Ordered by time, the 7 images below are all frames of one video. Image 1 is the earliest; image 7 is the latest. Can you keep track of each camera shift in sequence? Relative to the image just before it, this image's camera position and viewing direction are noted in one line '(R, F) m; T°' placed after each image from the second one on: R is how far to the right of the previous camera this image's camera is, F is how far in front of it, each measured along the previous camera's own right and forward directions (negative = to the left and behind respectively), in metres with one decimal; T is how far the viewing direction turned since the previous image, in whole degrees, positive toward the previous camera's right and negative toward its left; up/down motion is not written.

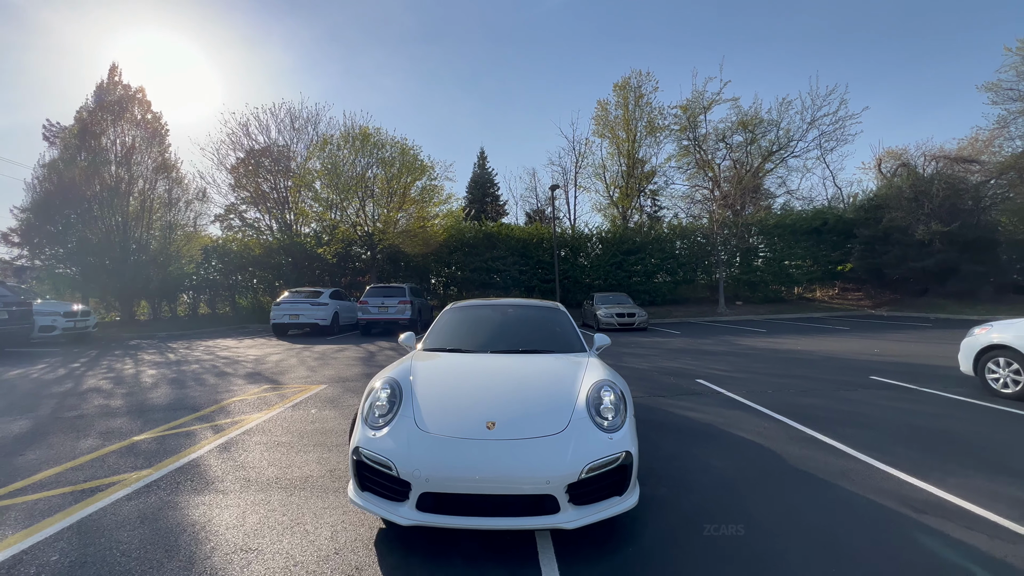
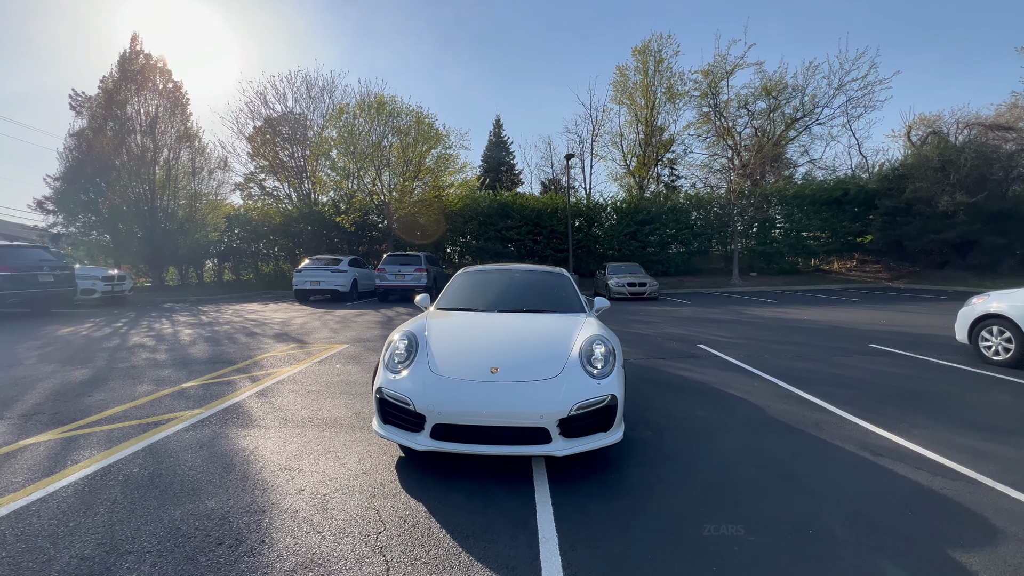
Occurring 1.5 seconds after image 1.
(+0.1, -0.4) m; -2°
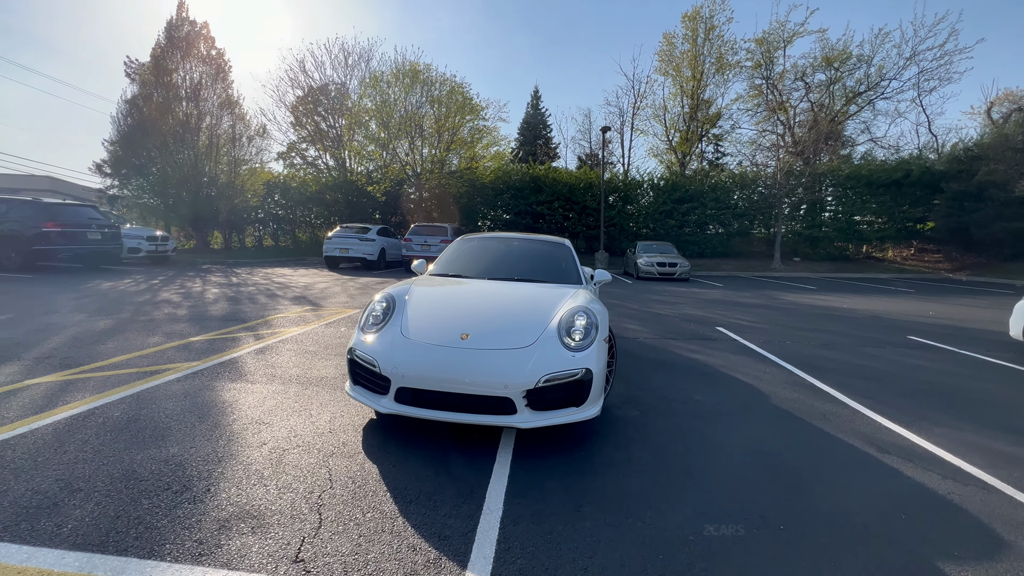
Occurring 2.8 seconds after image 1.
(+0.5, +0.2) m; -5°
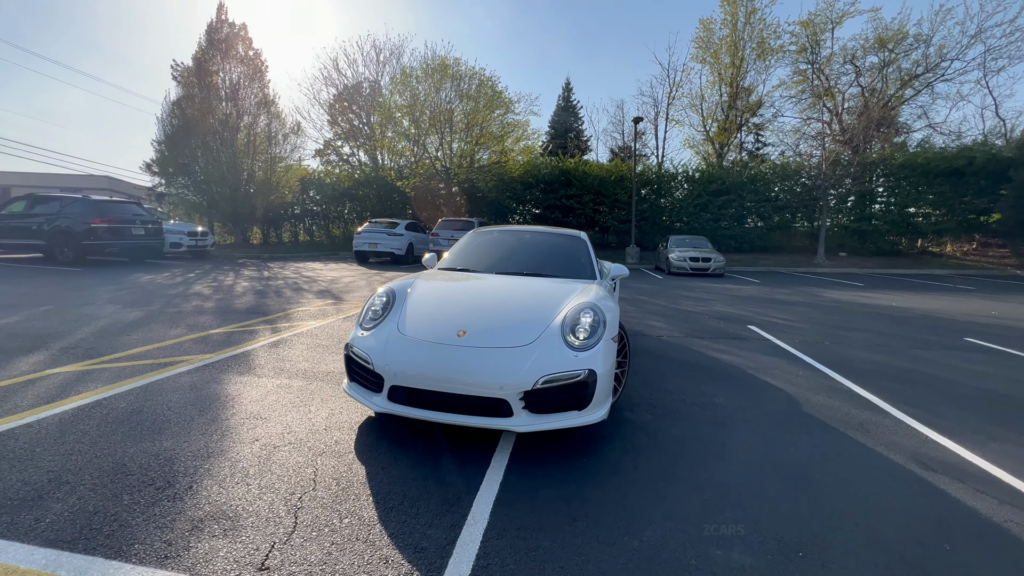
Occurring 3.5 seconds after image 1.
(+0.2, +0.2) m; -4°
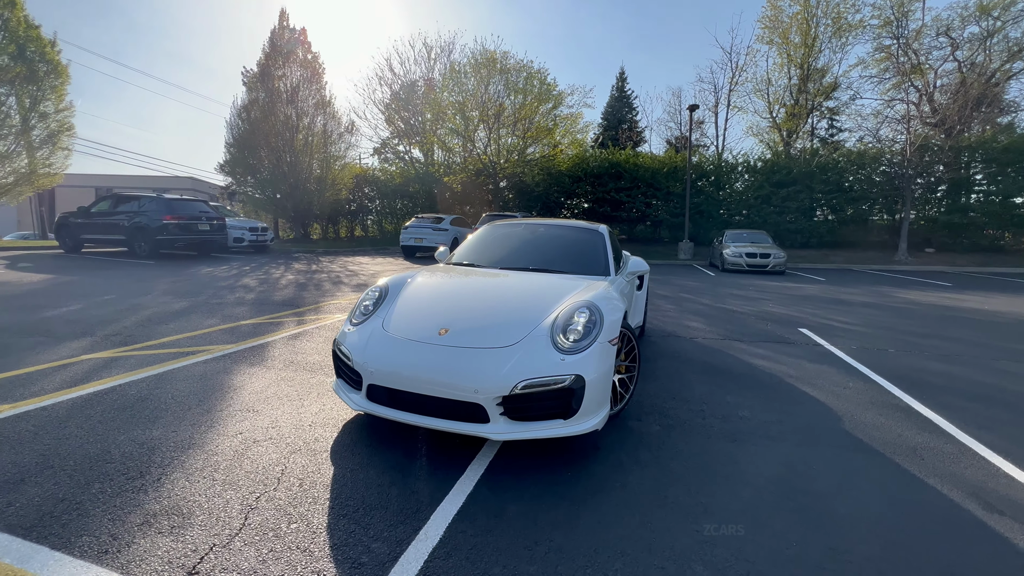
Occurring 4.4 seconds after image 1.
(+0.5, +0.3) m; -7°
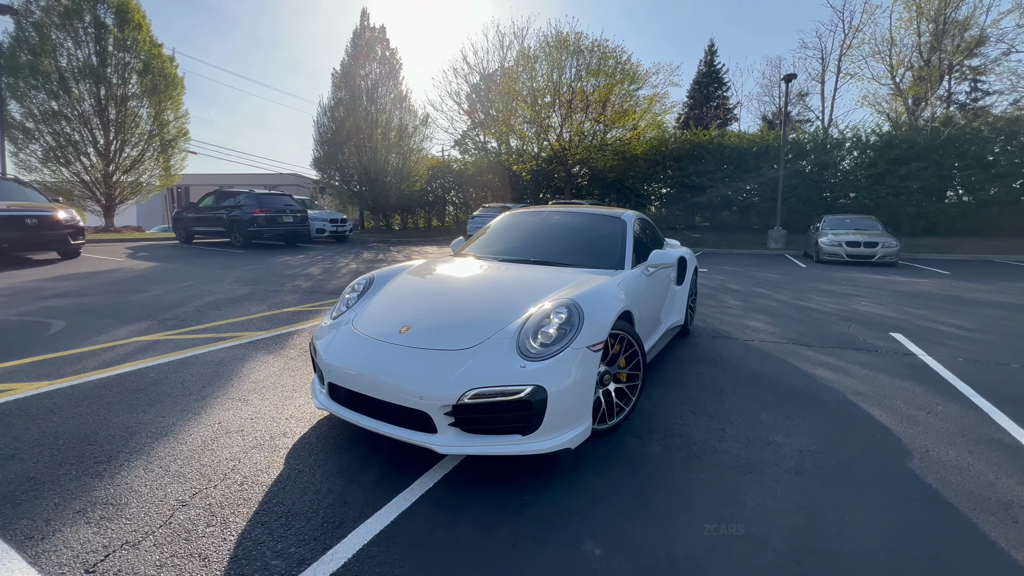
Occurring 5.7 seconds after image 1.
(+0.7, +0.4) m; -10°
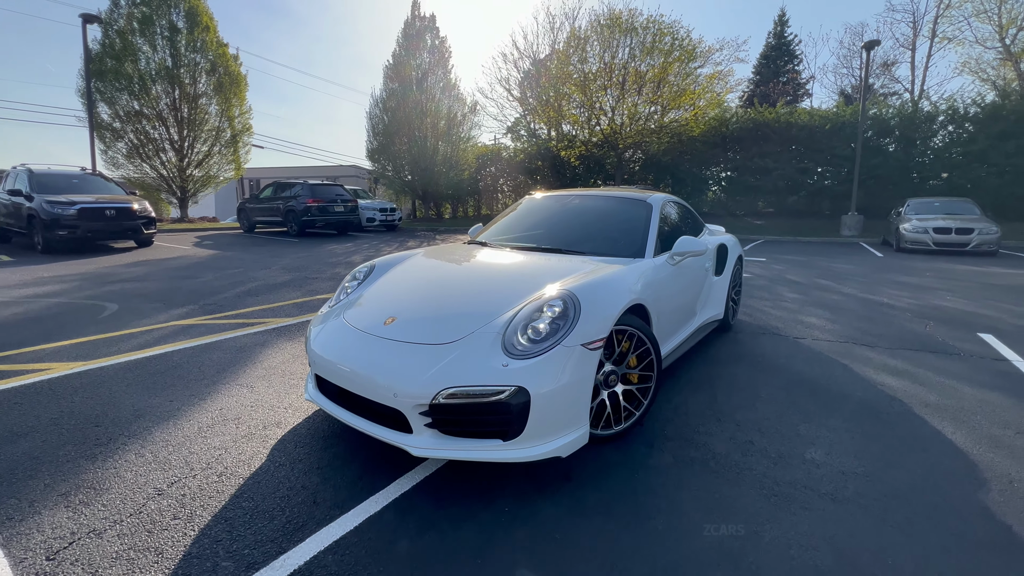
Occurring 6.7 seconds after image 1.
(+0.4, +0.3) m; -7°
